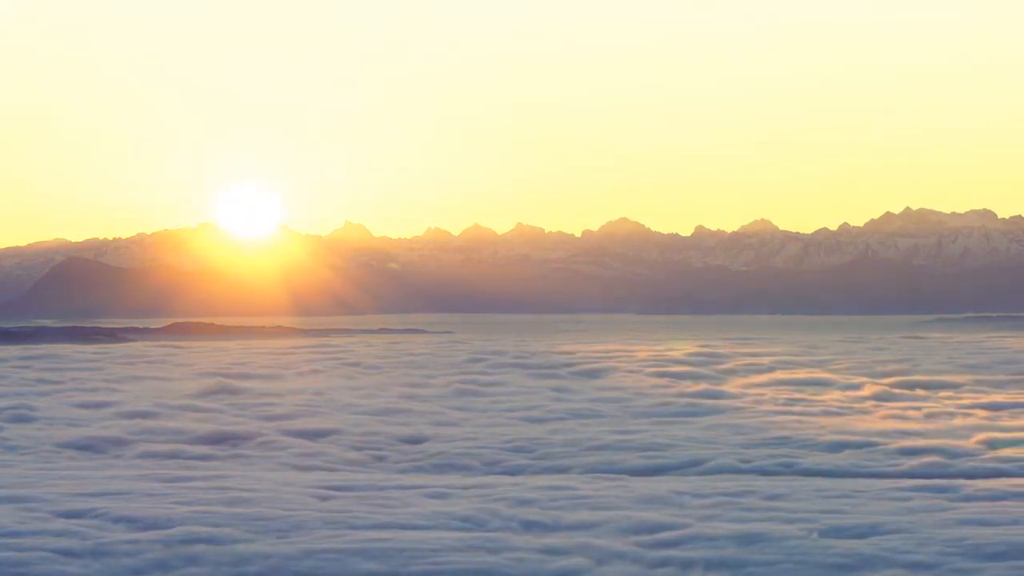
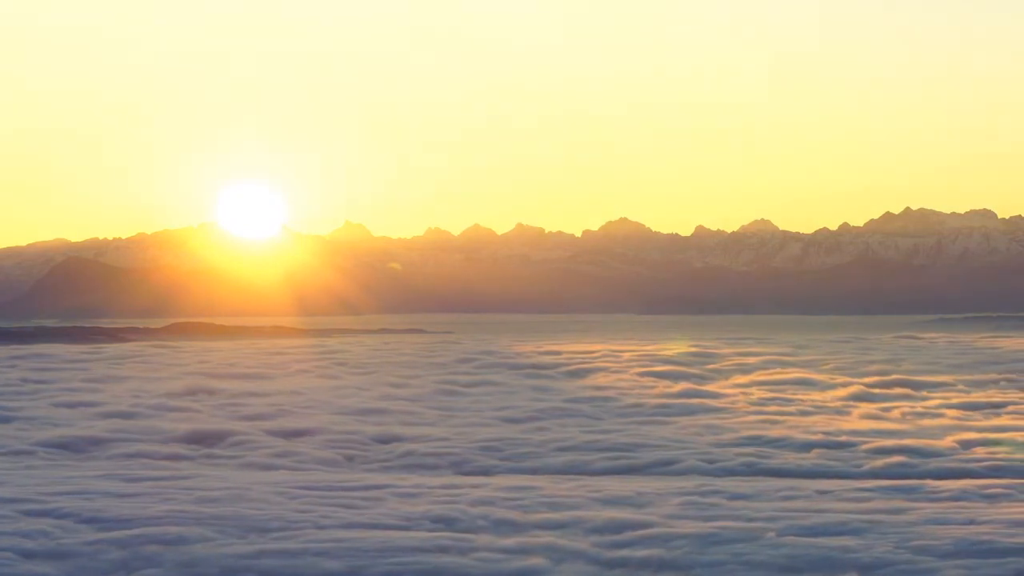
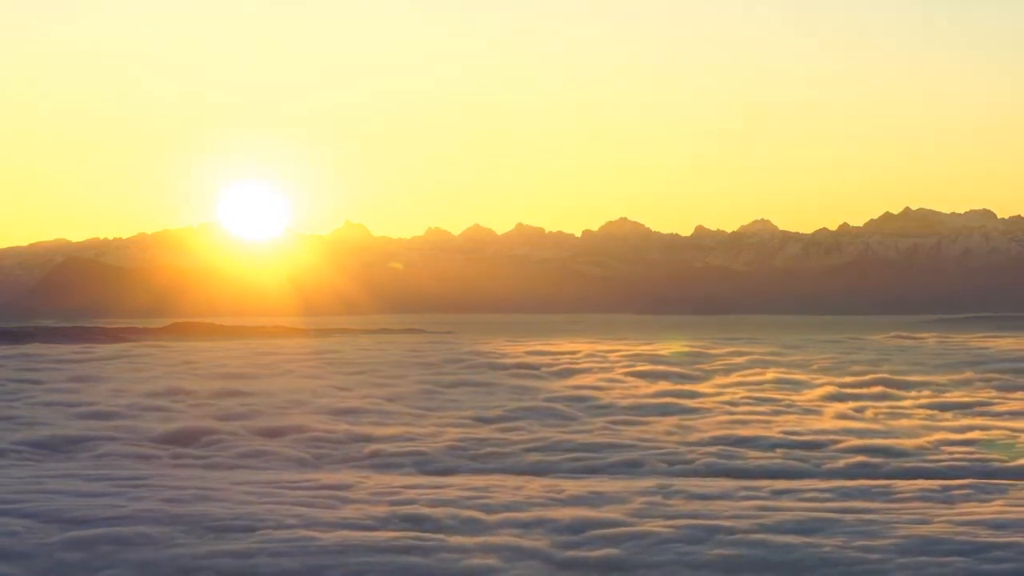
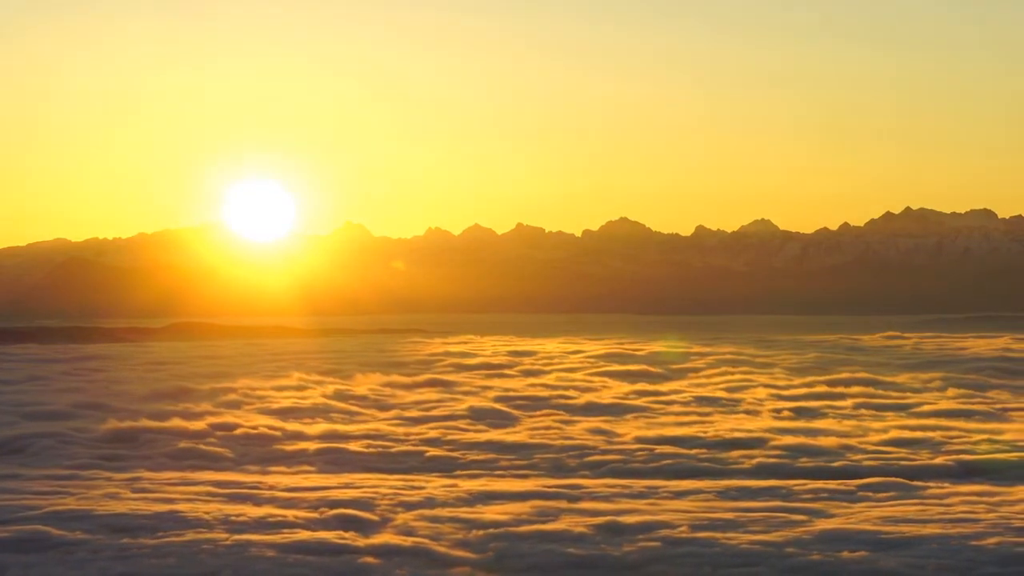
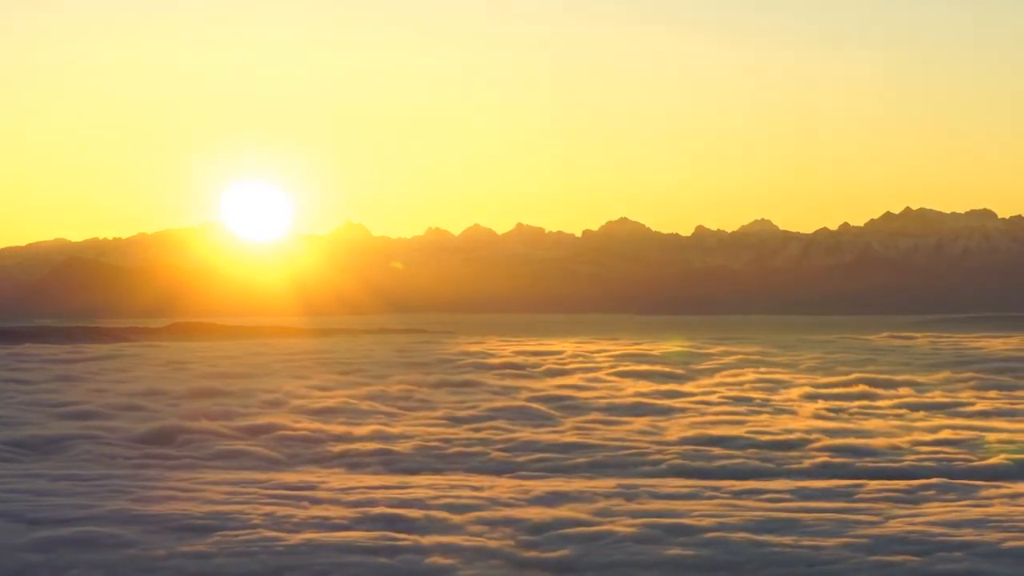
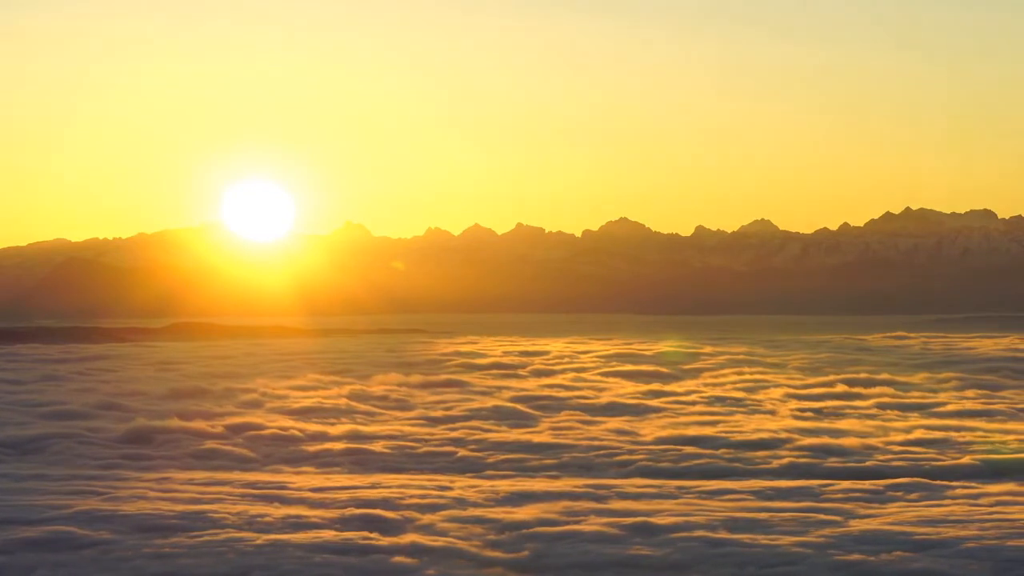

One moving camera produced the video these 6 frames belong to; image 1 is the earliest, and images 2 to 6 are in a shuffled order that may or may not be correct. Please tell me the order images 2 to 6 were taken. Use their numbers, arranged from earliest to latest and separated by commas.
2, 3, 5, 6, 4
